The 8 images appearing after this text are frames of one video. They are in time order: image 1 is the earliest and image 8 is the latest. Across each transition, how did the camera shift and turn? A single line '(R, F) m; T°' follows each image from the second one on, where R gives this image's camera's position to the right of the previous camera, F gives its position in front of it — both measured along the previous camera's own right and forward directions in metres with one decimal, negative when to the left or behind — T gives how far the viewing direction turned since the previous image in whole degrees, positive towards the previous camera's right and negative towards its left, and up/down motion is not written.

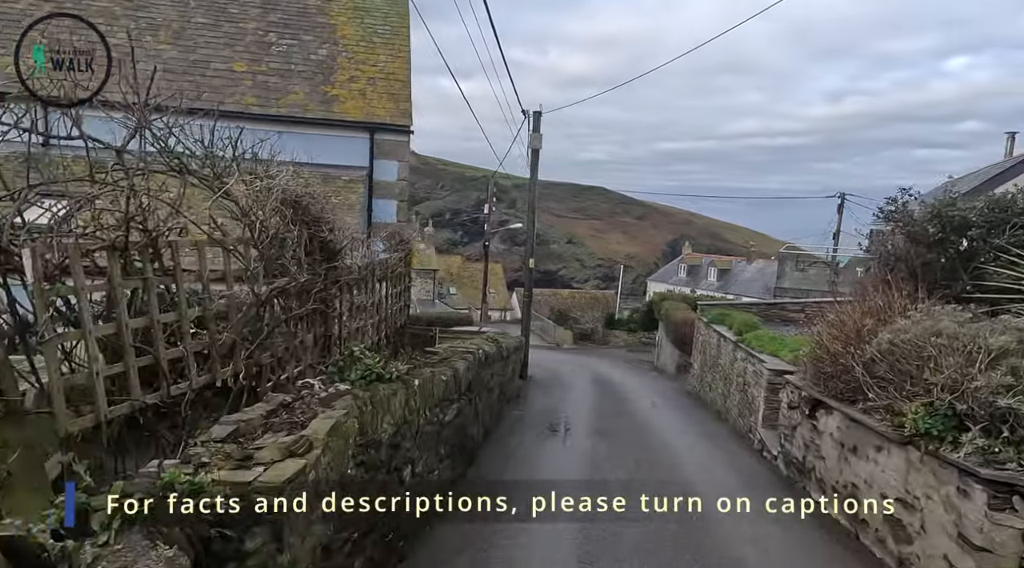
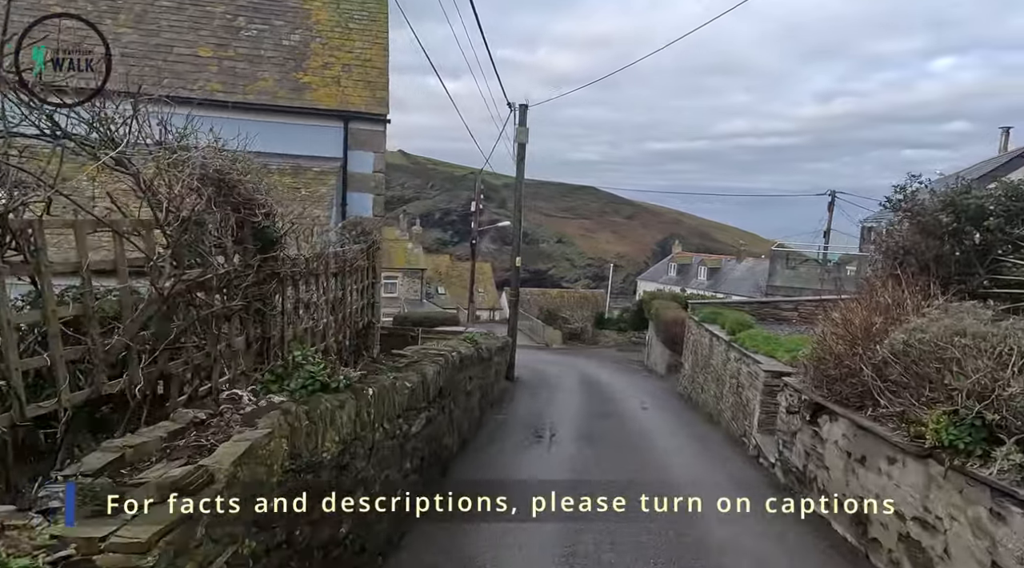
(+0.1, +0.6) m; +1°
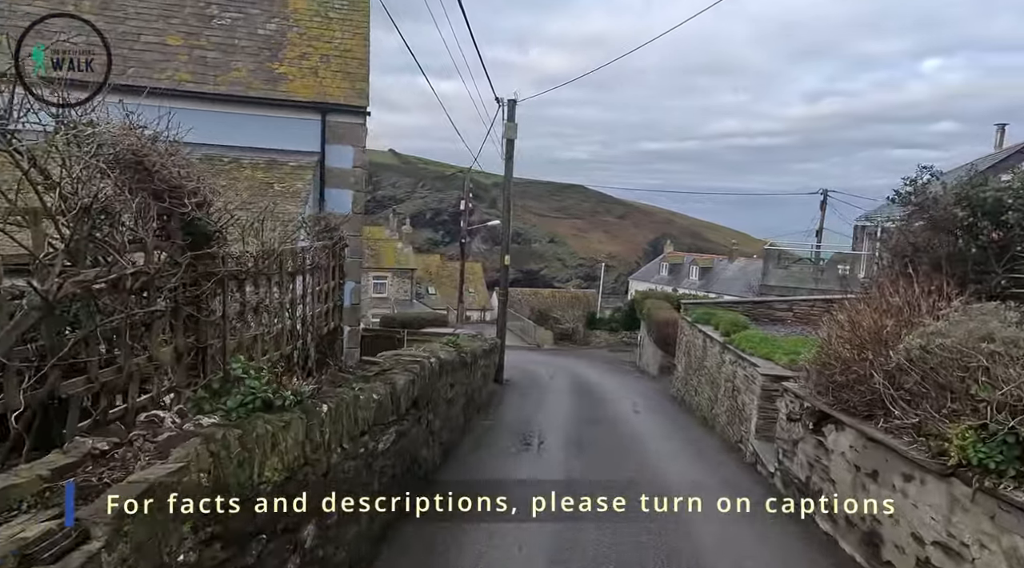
(+0.1, +0.5) m; +1°
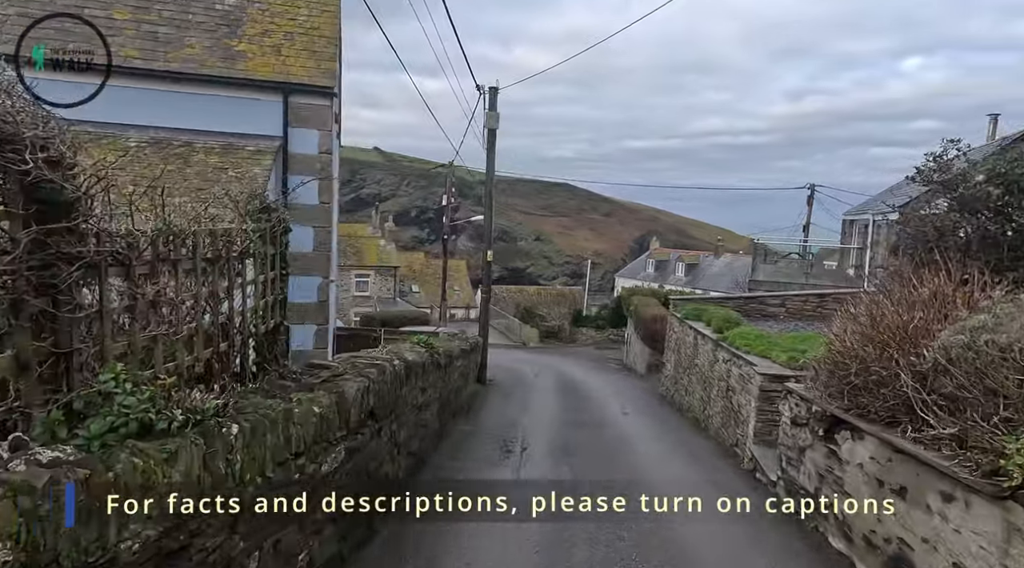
(+0.1, +0.7) m; +1°
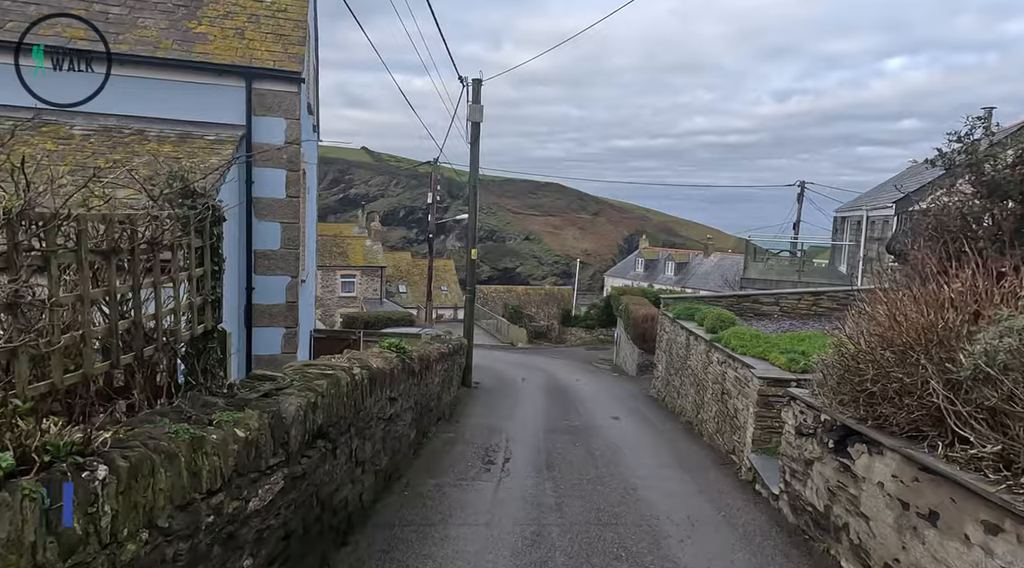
(+0.1, +0.6) m; +1°
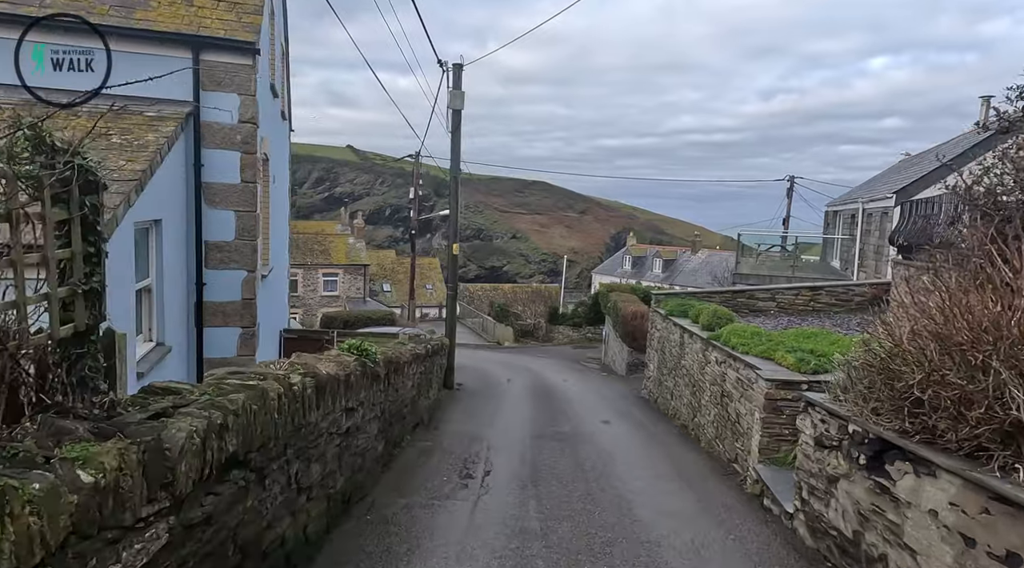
(+0.1, +0.9) m; +1°
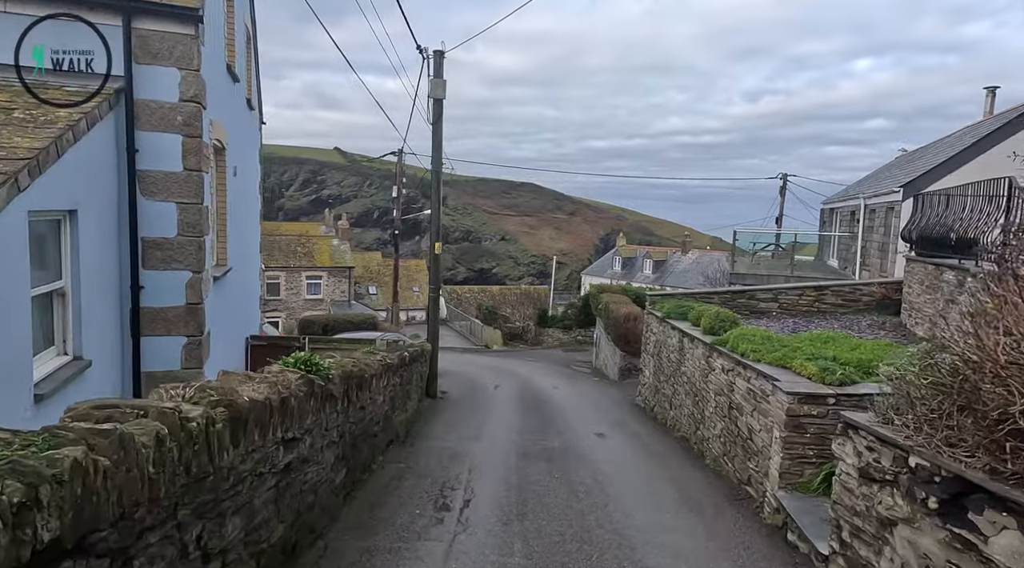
(+0.1, +1.0) m; +1°
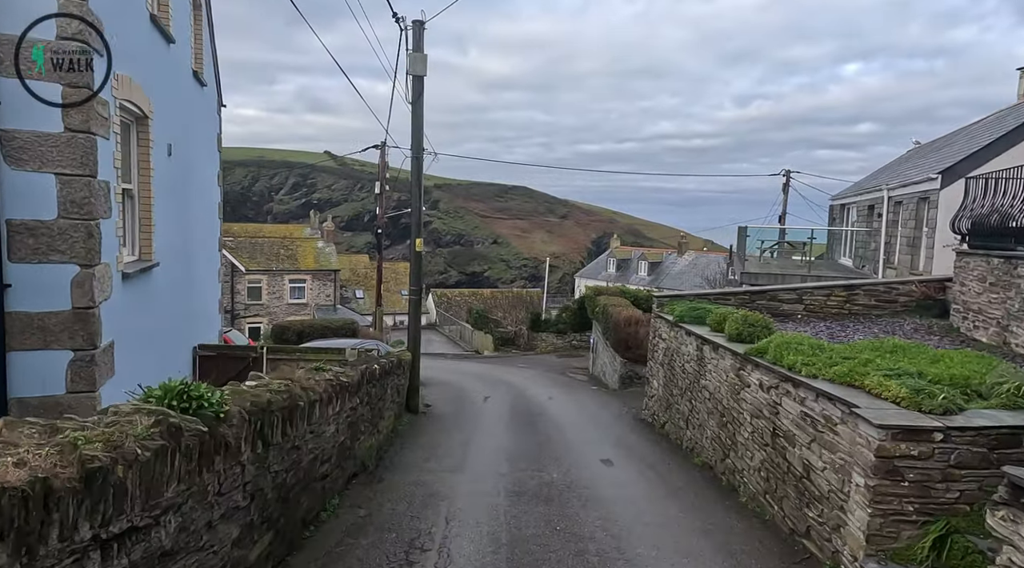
(0.0, +1.8) m; +1°
